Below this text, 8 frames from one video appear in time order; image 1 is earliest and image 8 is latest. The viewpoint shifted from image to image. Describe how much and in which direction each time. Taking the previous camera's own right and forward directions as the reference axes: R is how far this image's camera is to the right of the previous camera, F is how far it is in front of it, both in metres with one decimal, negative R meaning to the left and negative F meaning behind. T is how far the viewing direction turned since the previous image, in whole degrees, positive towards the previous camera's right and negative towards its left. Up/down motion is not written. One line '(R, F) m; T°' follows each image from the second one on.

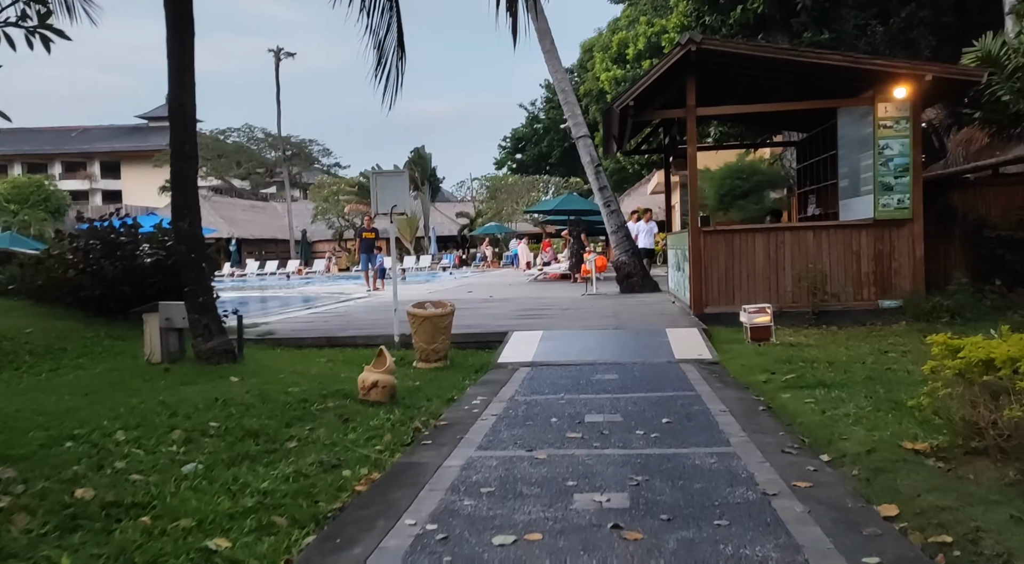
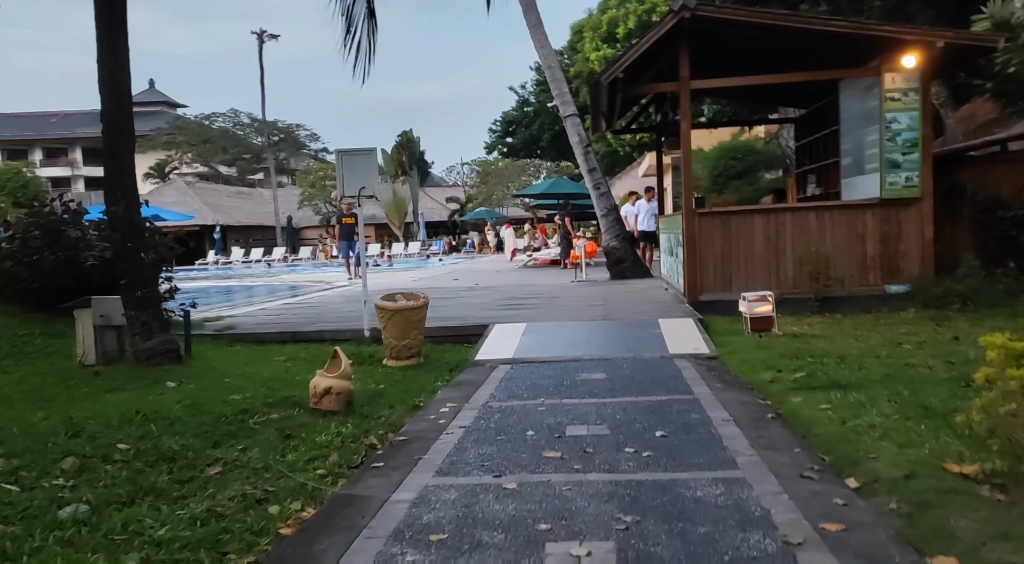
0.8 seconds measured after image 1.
(+0.1, +0.7) m; +1°
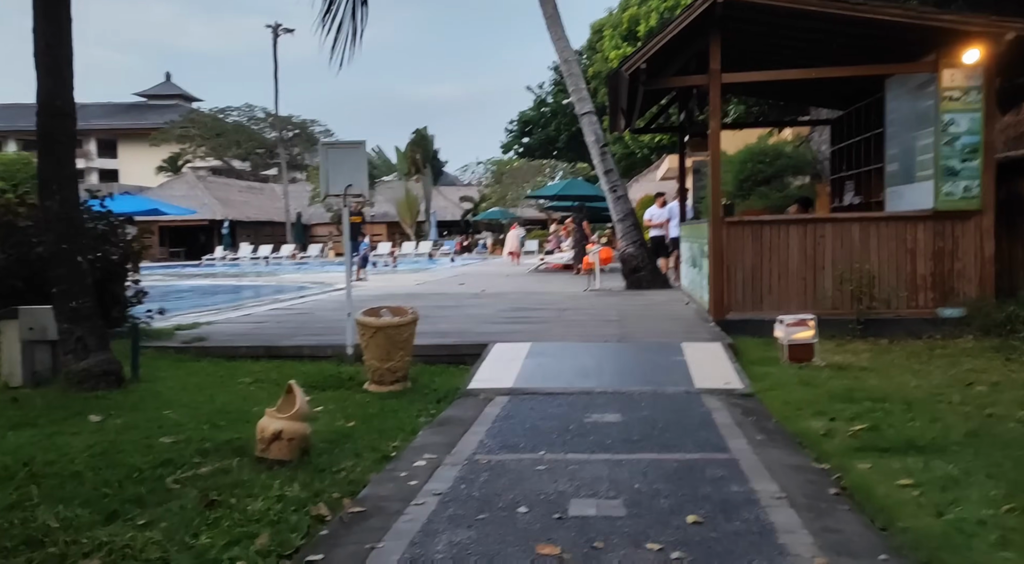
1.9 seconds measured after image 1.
(+0.1, +1.0) m; -1°
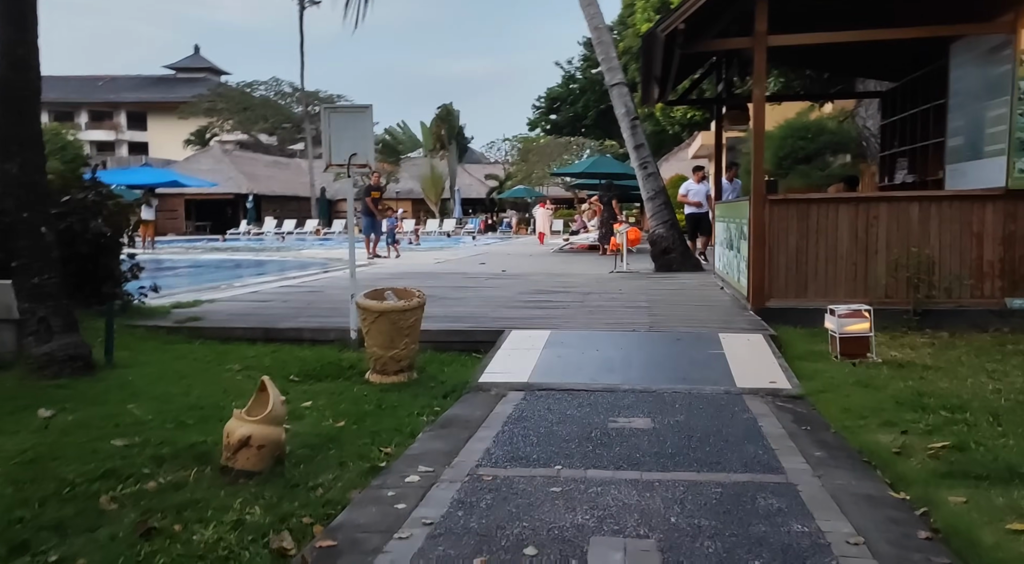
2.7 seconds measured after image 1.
(+0.1, +0.7) m; -2°
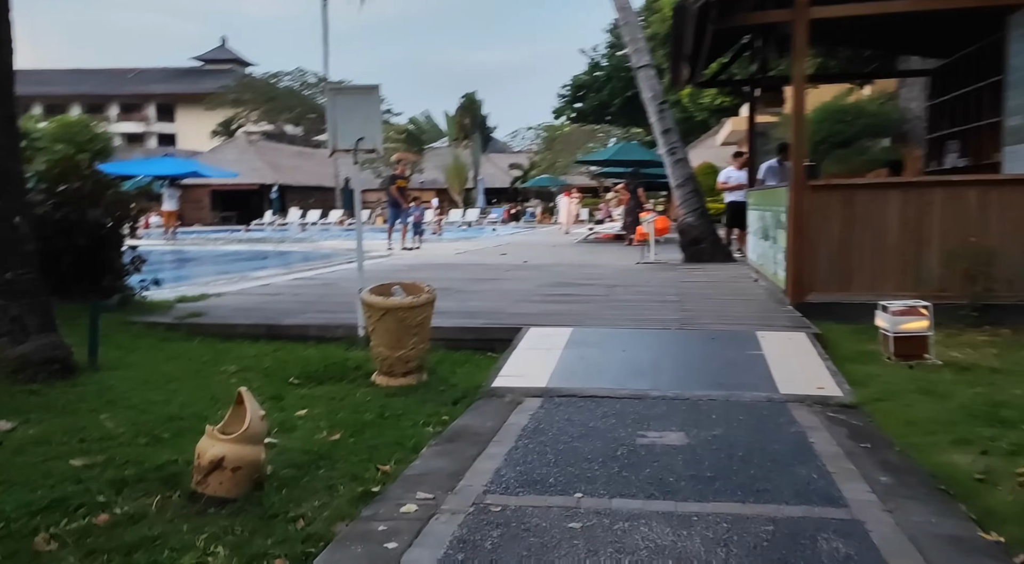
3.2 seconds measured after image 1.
(0.0, +0.5) m; -2°
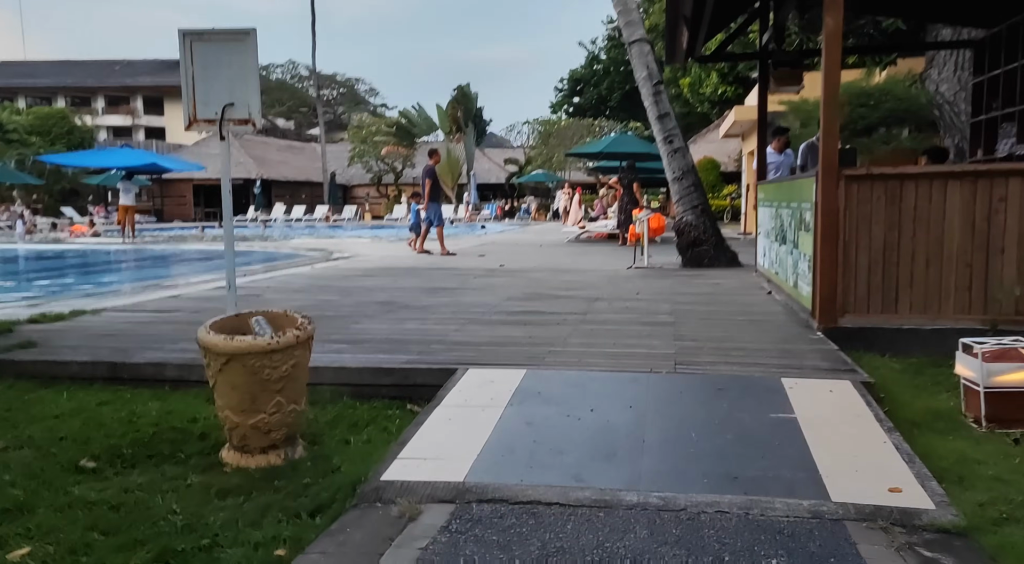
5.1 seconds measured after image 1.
(+0.4, +1.7) m; 0°
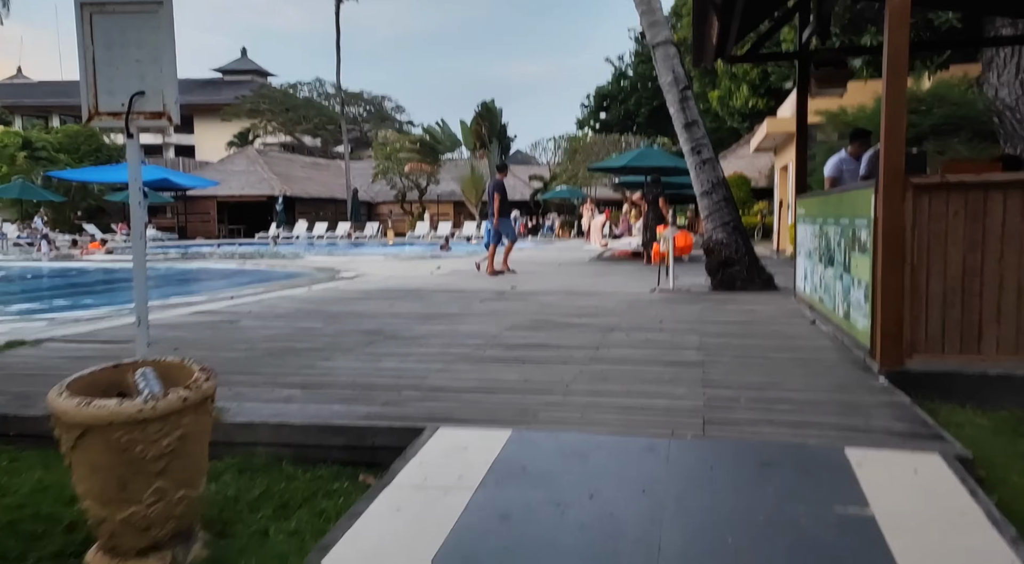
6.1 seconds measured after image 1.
(+0.2, +1.0) m; -2°
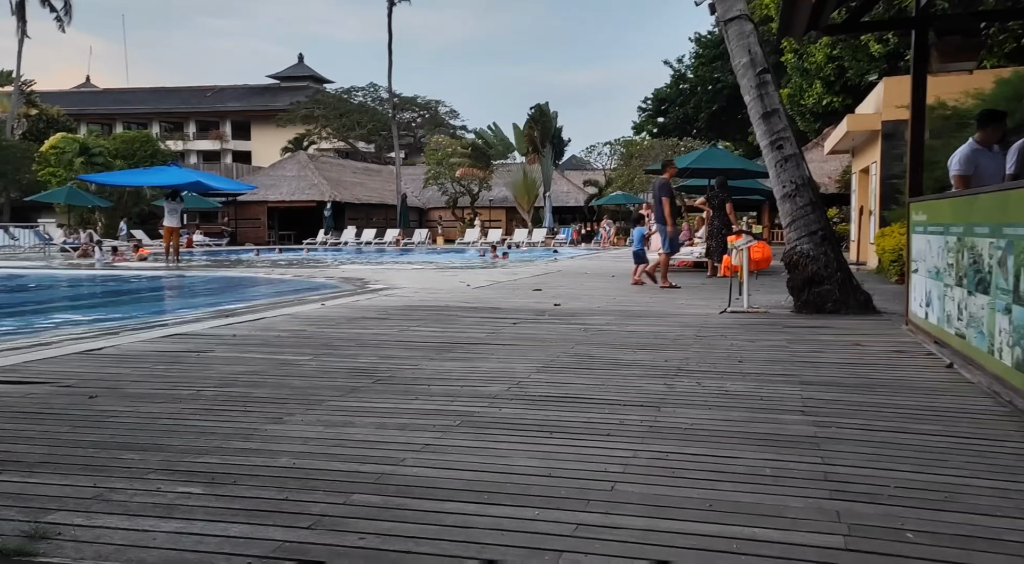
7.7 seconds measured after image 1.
(+0.1, +1.6) m; -4°
